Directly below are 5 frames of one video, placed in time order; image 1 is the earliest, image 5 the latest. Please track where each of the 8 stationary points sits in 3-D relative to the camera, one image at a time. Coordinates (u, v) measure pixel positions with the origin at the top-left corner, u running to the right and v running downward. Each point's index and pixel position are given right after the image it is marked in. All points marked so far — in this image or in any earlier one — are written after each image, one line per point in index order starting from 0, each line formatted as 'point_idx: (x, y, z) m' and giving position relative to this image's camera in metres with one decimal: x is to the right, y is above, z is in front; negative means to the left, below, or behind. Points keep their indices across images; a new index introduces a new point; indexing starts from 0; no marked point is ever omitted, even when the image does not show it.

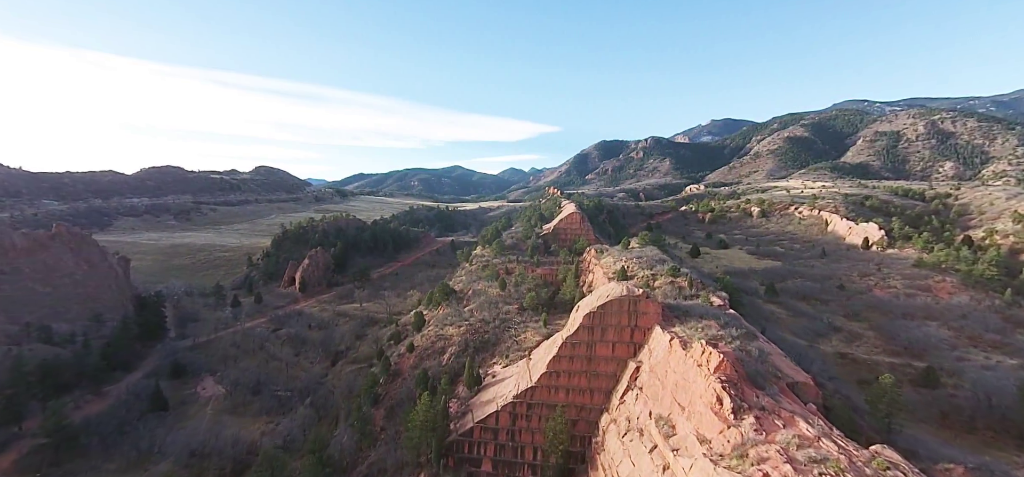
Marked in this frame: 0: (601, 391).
0: (+3.7, -6.2, +16.2) m
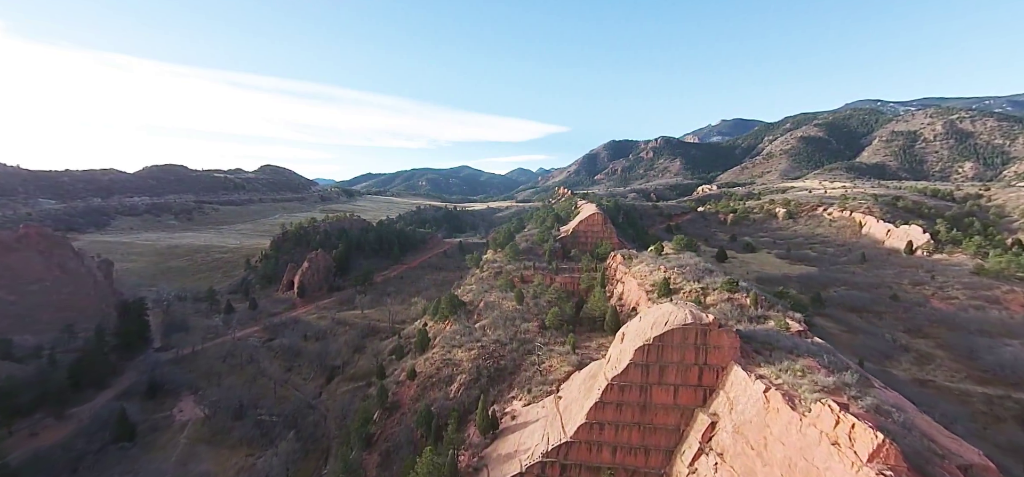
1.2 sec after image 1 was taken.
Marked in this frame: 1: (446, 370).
0: (+4.6, -6.5, +12.2) m
1: (-3.3, -6.5, +19.5) m
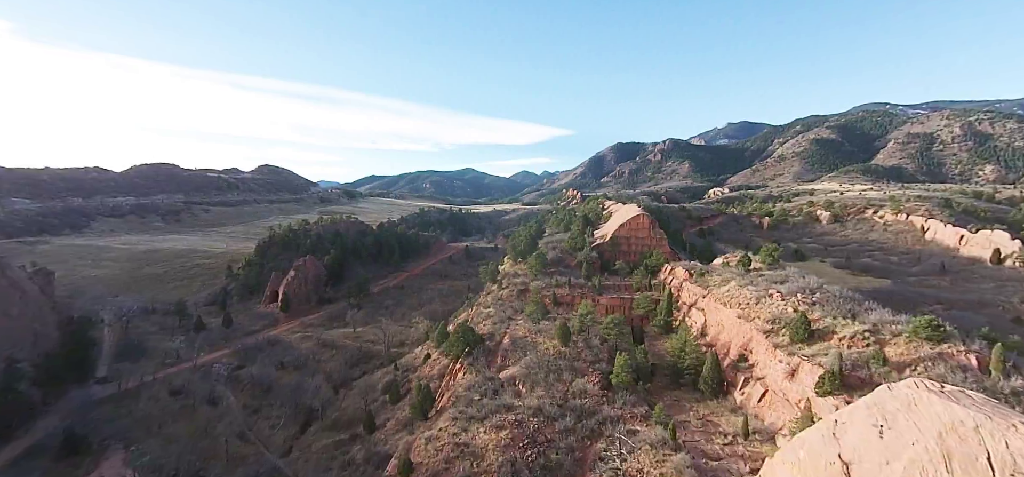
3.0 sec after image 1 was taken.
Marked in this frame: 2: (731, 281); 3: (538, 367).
0: (+6.2, -6.9, +4.8) m
1: (-1.6, -6.9, +12.2) m
2: (+10.7, -2.1, +19.3) m
3: (+1.0, -5.0, +15.5) m
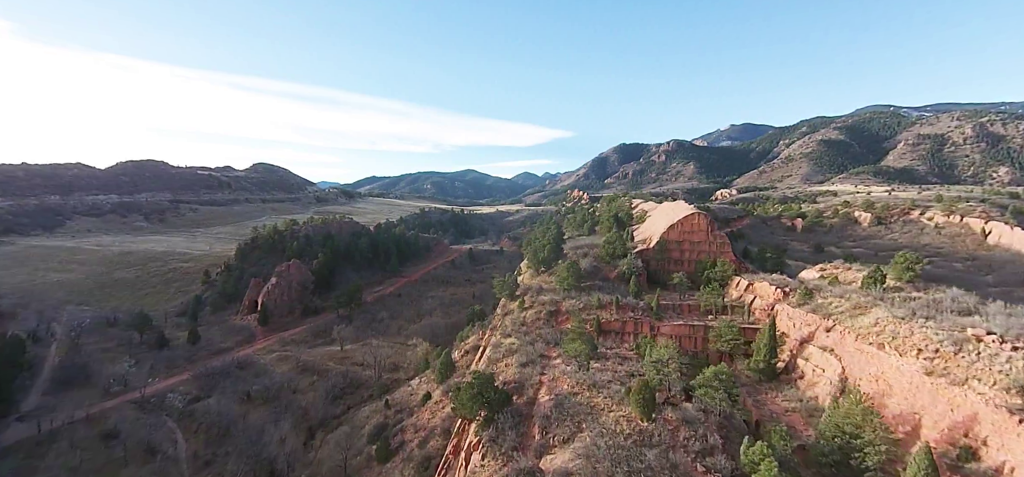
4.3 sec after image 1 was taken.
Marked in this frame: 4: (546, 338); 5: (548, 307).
0: (+7.4, -7.1, -1.3) m
1: (-0.3, -7.0, +6.0) m
2: (+11.9, -2.4, +13.2) m
3: (+2.3, -5.2, +9.4) m
4: (+1.4, -4.2, +16.7) m
5: (+1.8, -3.3, +19.1) m
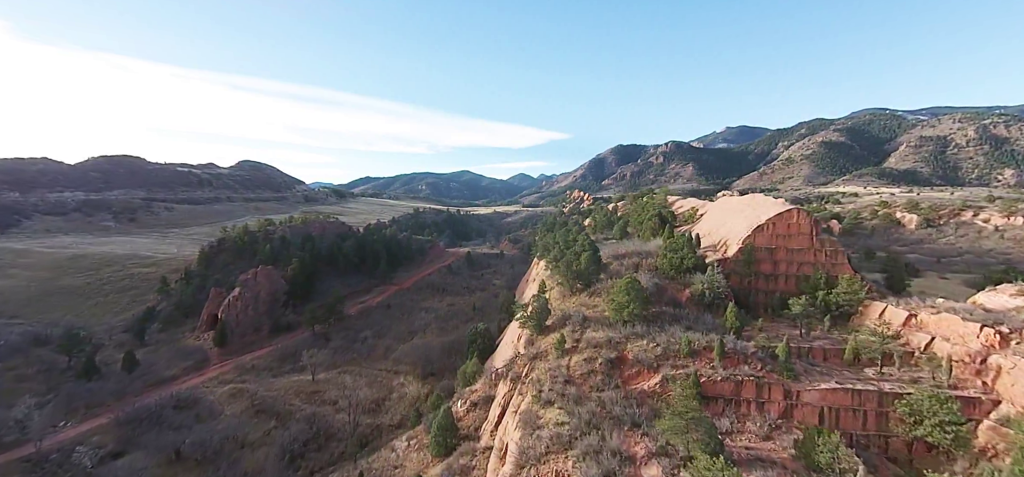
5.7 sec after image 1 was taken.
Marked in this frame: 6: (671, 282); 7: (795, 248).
0: (+8.8, -7.2, -8.1) m
1: (+1.0, -7.2, -0.8) m
2: (+13.2, -2.6, +6.5) m
3: (+3.5, -5.4, +2.6) m
4: (+2.6, -4.4, +9.9) m
5: (+2.9, -3.5, +12.3) m
6: (+6.7, -1.8, +16.8) m
7: (+11.9, -0.3, +16.5) m
